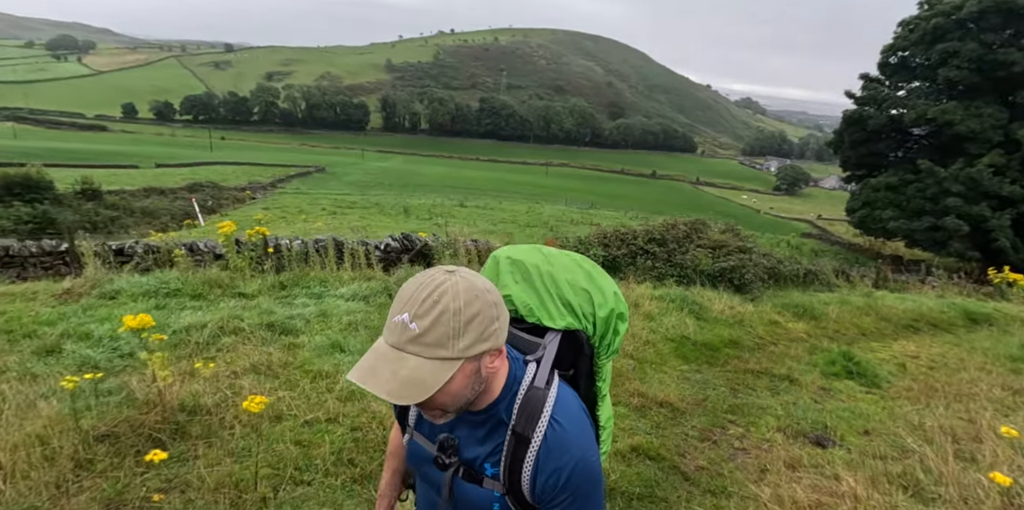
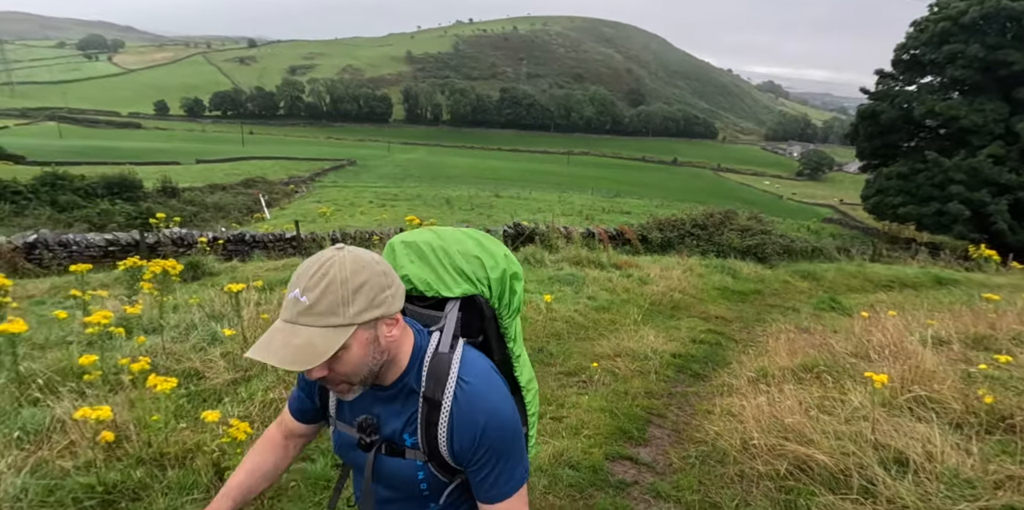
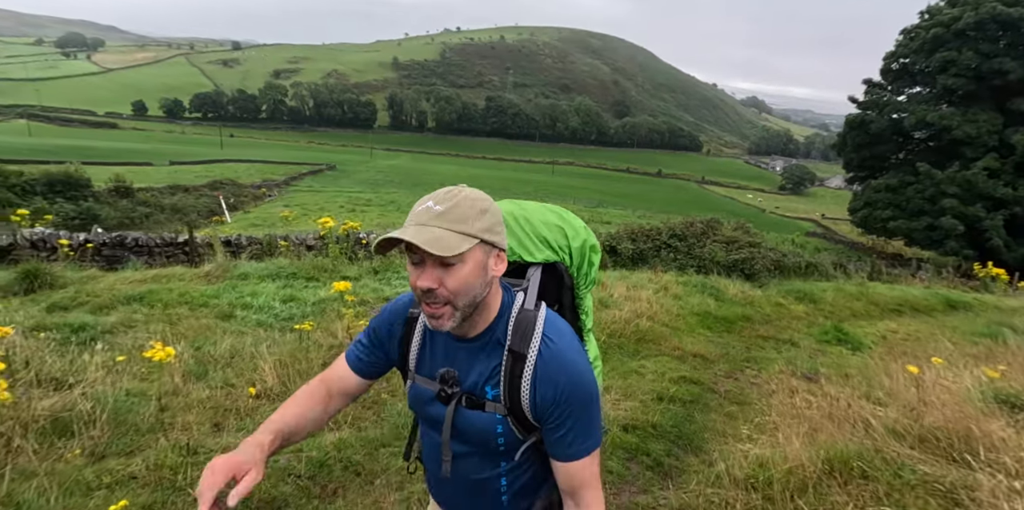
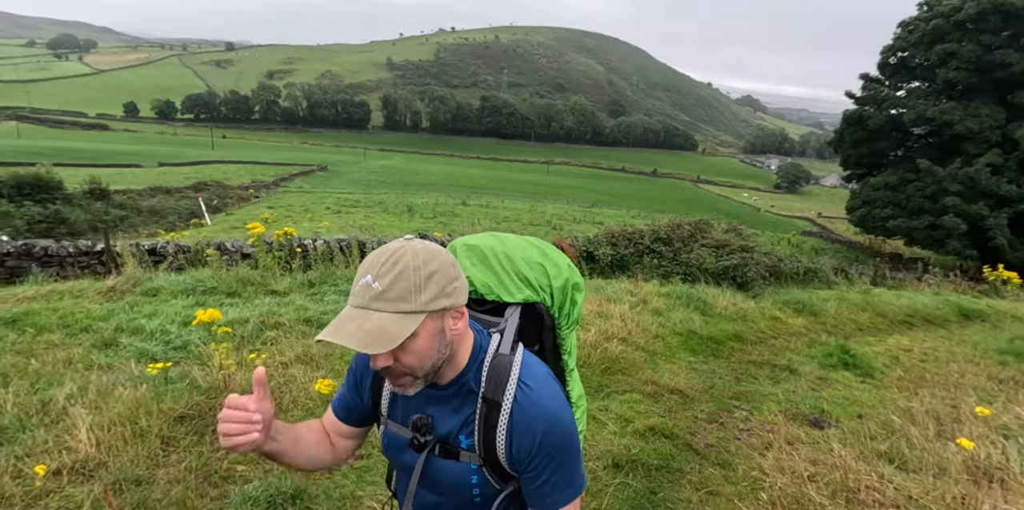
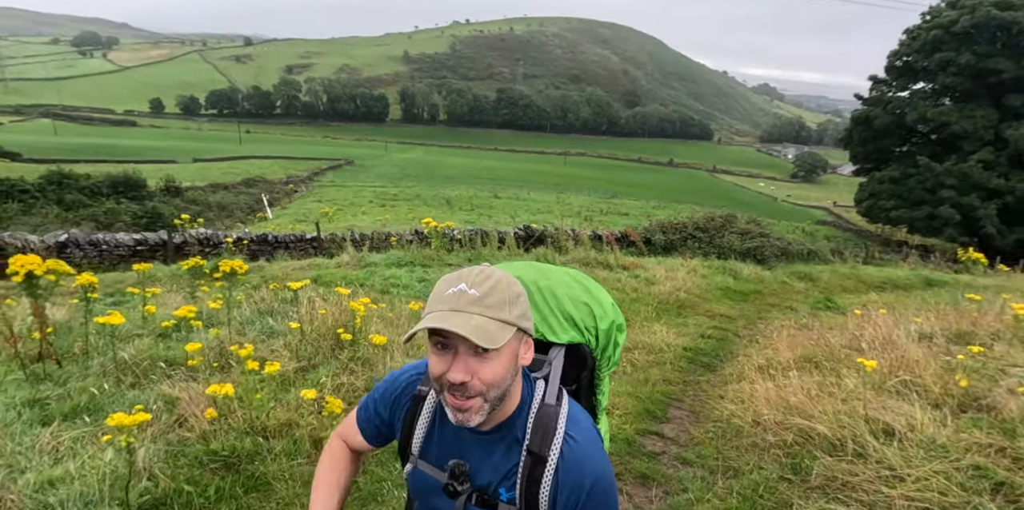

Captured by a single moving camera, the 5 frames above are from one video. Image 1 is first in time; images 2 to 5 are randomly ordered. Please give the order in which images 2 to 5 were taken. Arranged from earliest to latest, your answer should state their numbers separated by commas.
4, 3, 2, 5
